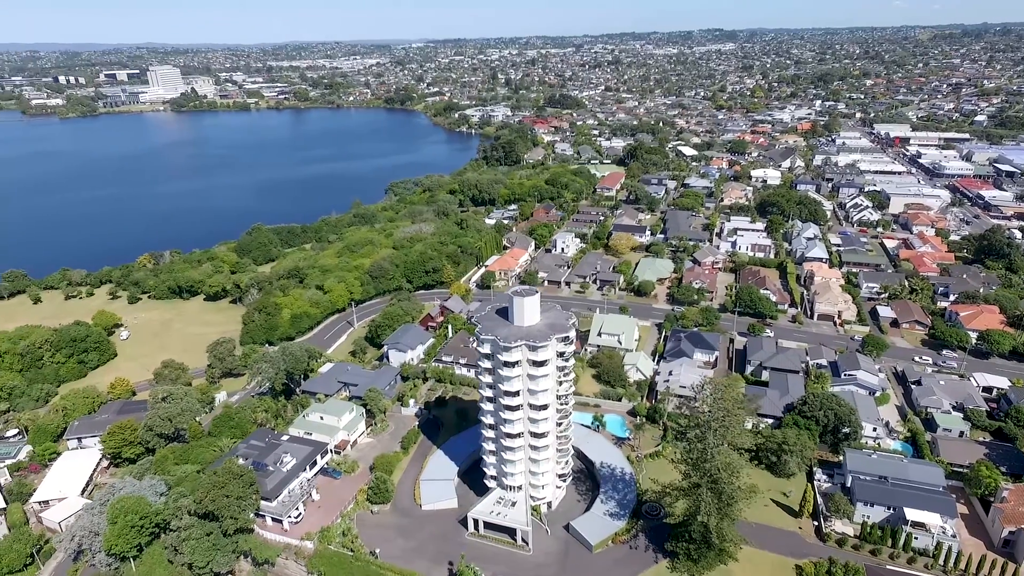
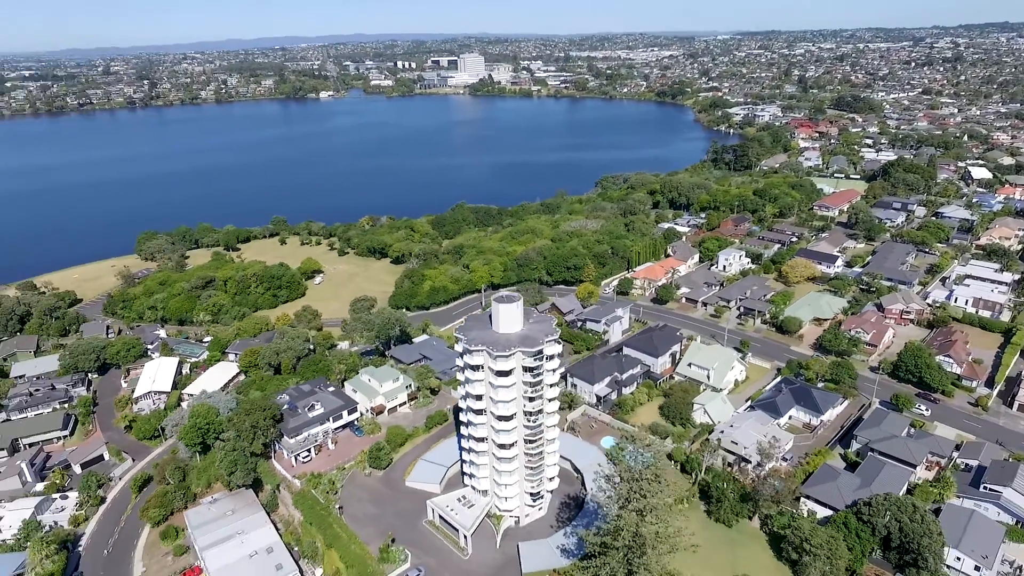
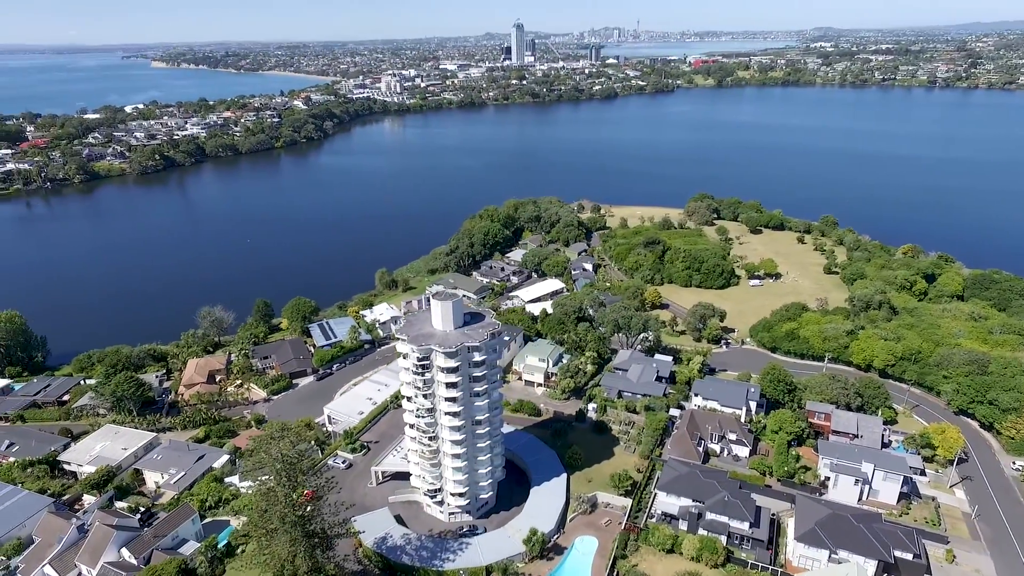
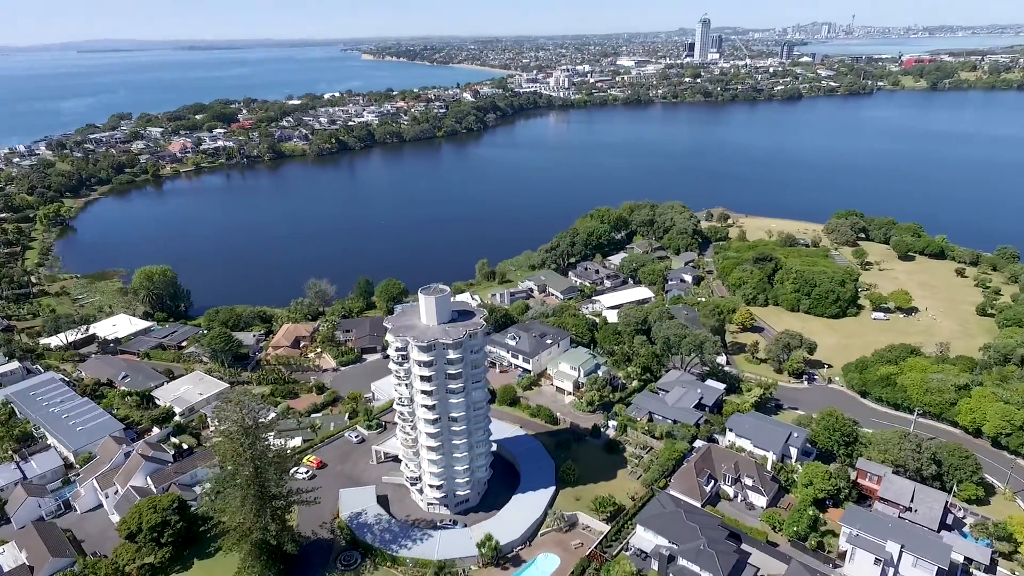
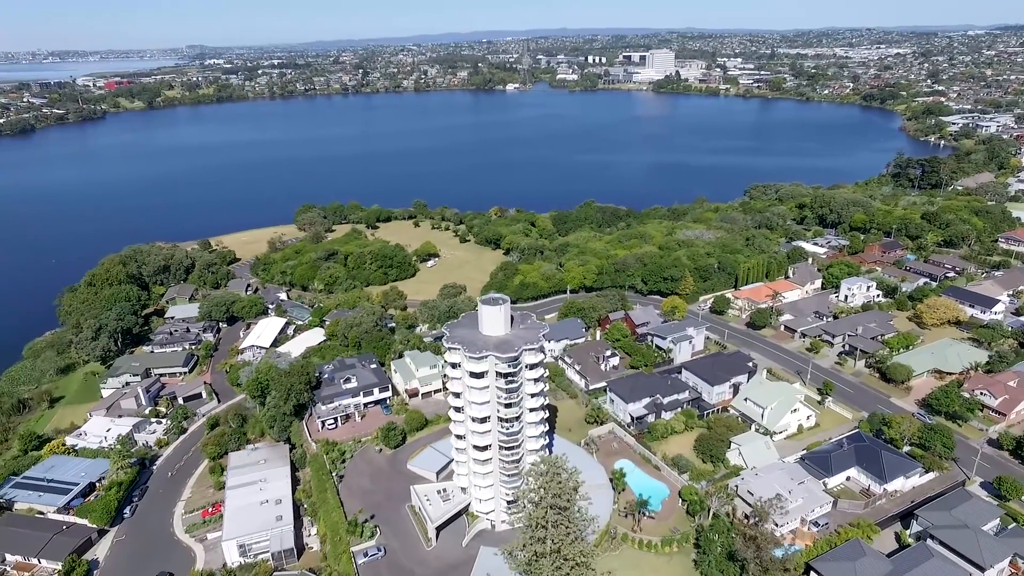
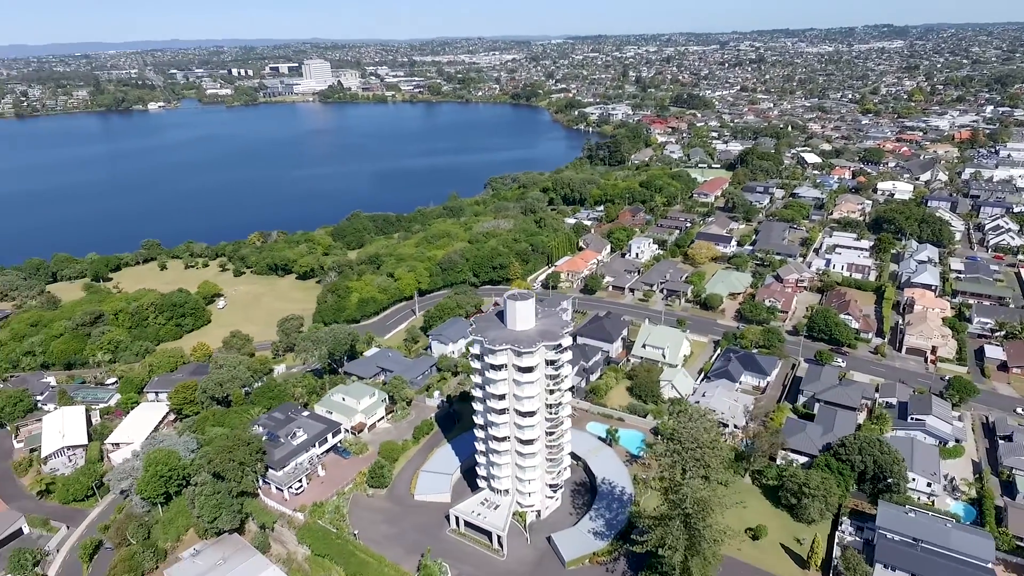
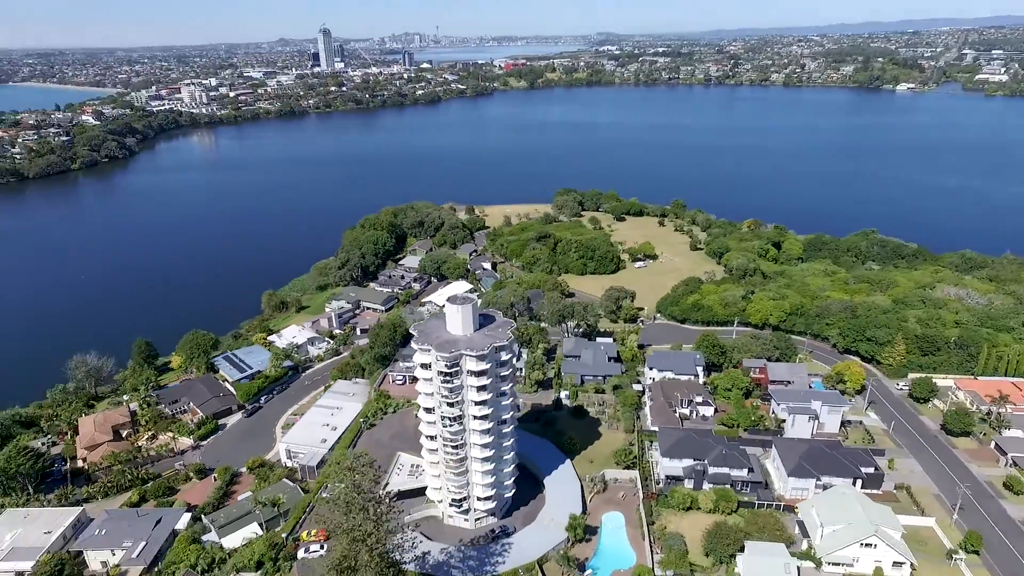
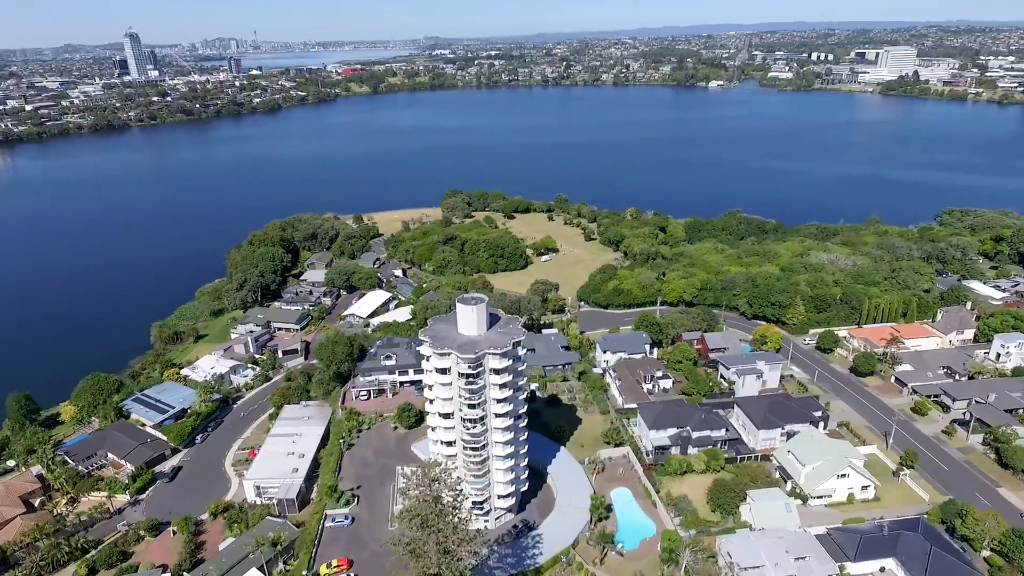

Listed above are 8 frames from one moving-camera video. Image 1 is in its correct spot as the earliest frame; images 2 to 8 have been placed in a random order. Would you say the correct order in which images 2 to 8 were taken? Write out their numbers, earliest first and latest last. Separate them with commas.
6, 2, 5, 8, 7, 3, 4
